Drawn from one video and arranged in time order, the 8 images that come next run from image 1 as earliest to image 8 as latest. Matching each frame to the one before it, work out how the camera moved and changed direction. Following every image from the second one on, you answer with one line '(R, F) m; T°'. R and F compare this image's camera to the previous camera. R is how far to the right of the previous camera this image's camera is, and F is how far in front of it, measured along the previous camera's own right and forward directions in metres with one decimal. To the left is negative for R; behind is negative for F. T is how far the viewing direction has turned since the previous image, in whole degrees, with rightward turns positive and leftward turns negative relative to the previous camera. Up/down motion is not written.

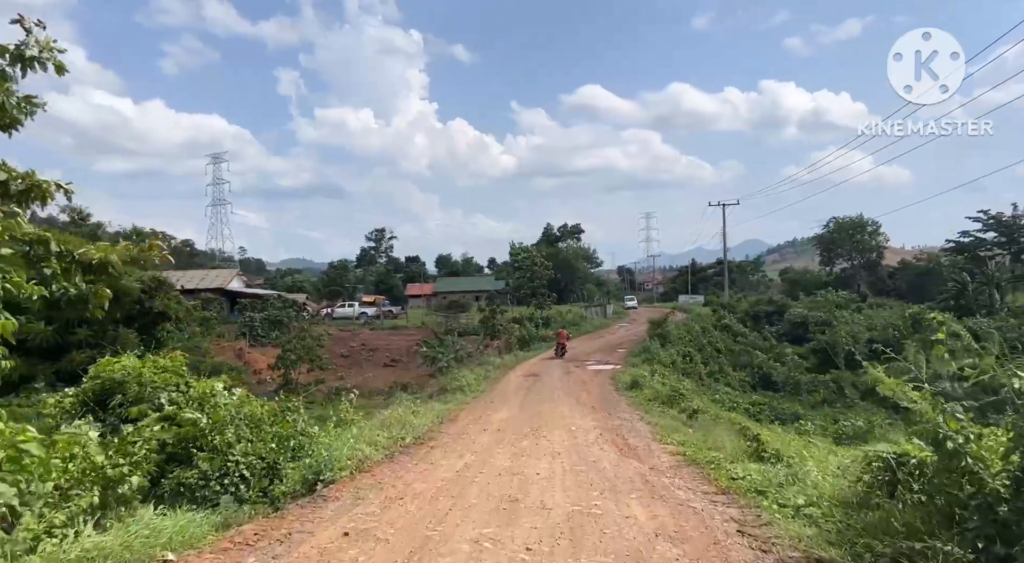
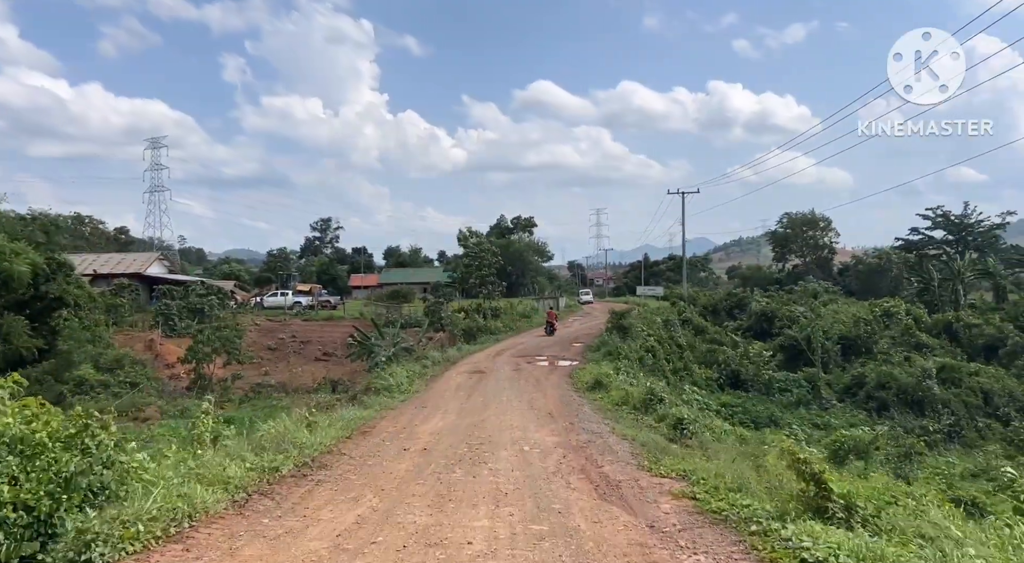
(+0.2, +2.9) m; +4°
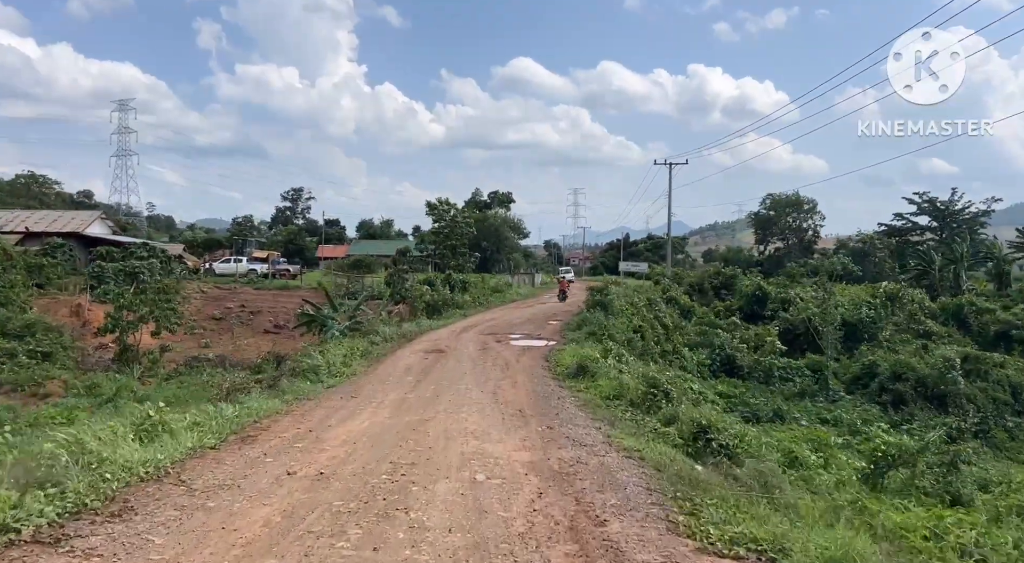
(+0.2, +3.0) m; +2°
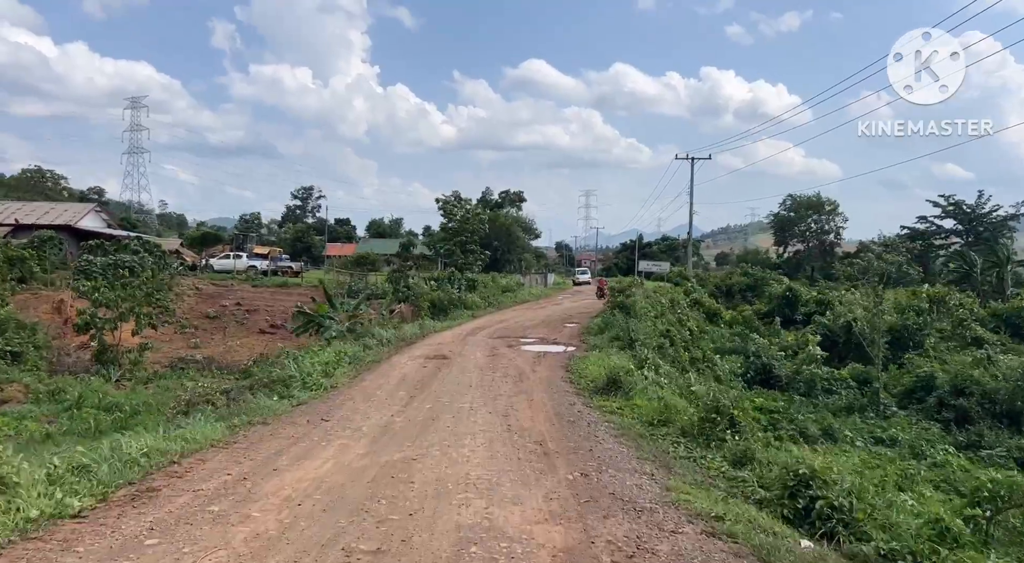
(-0.1, +2.1) m; -1°
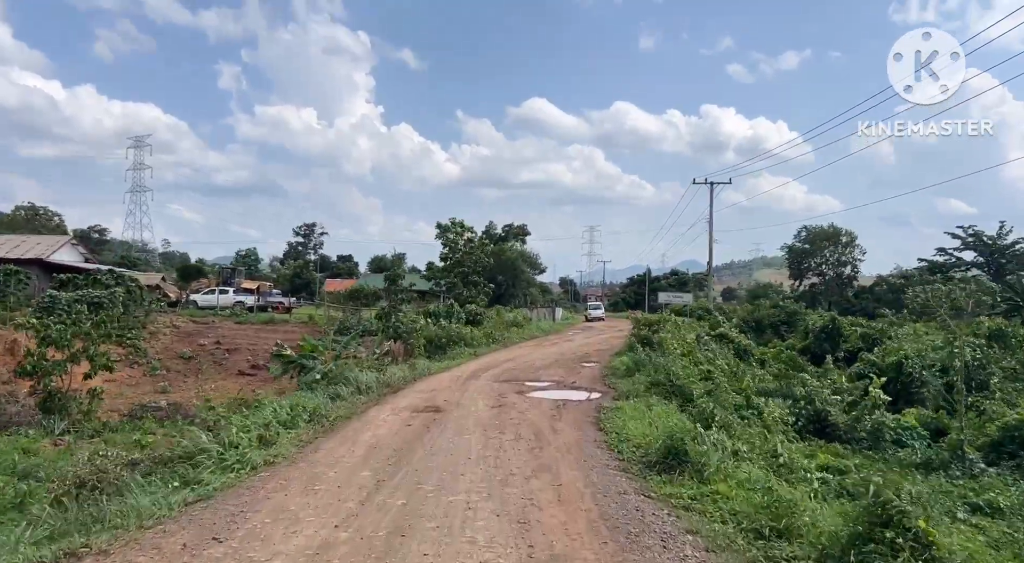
(-0.1, +2.9) m; 0°
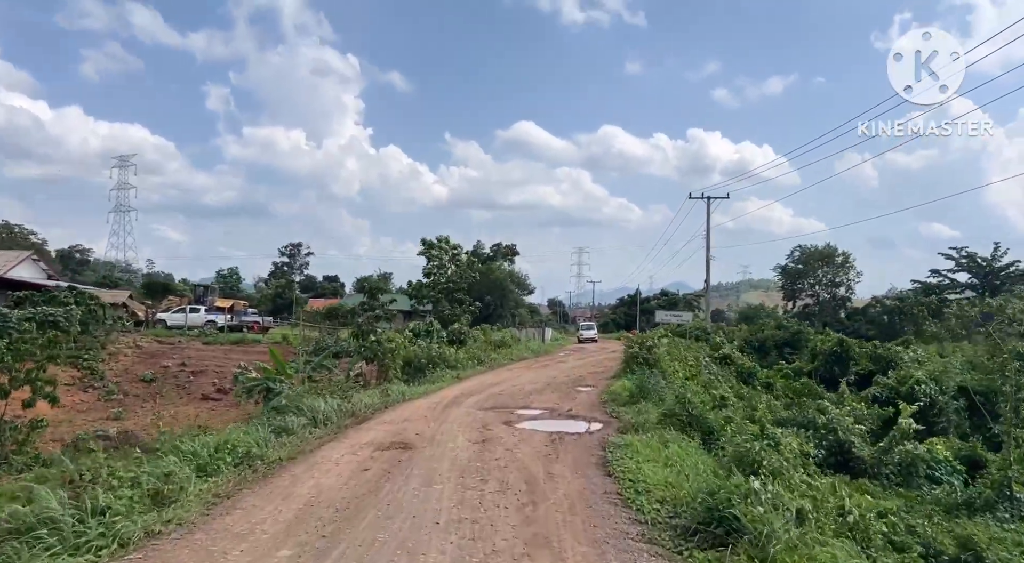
(0.0, +1.8) m; +1°
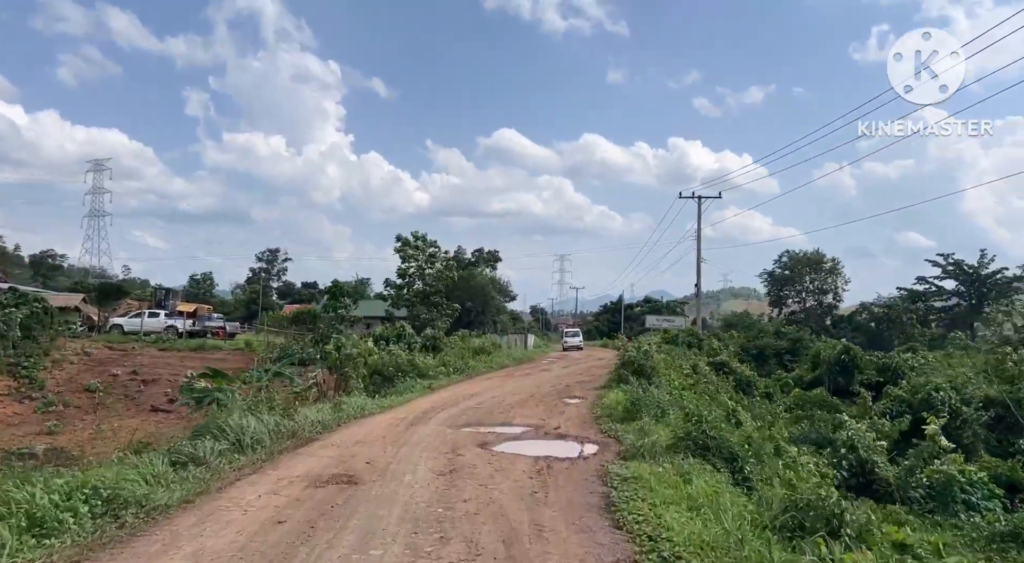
(+0.1, +1.9) m; +1°
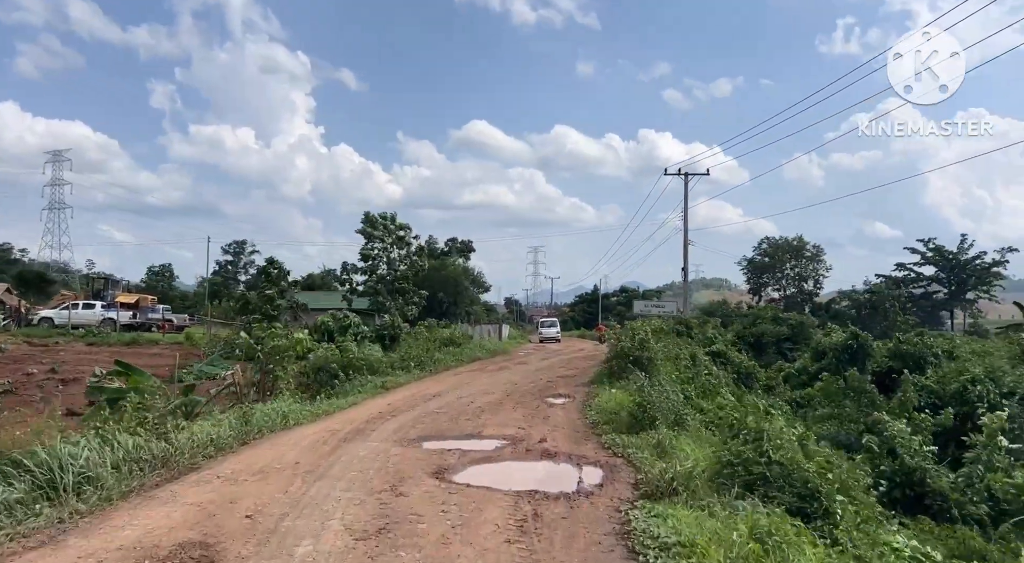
(0.0, +2.7) m; +2°
